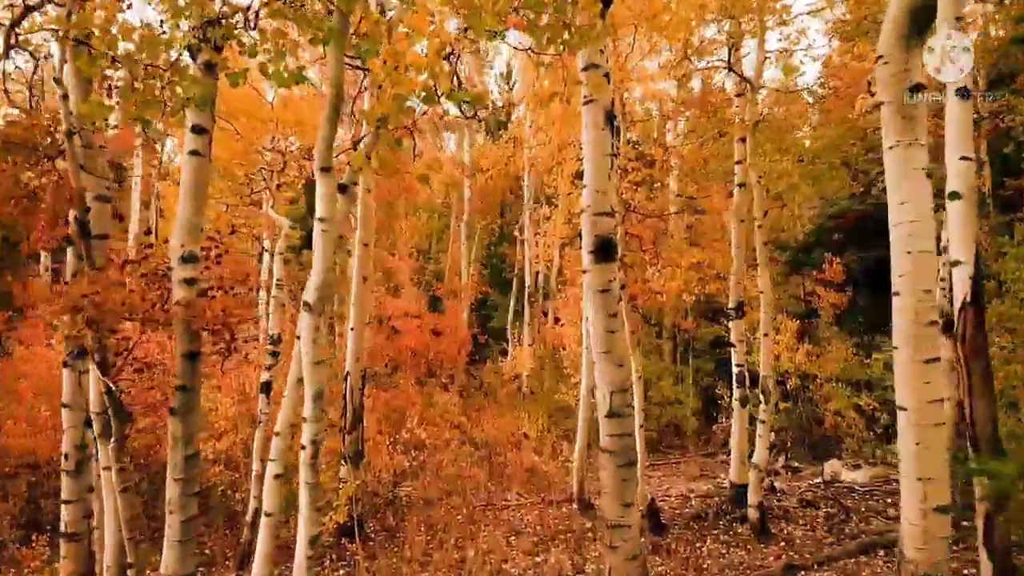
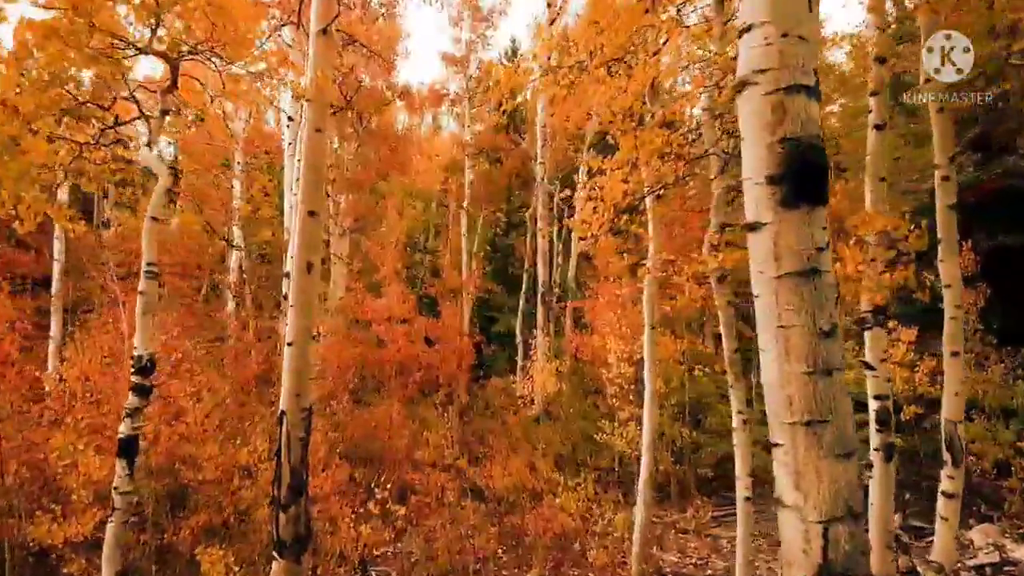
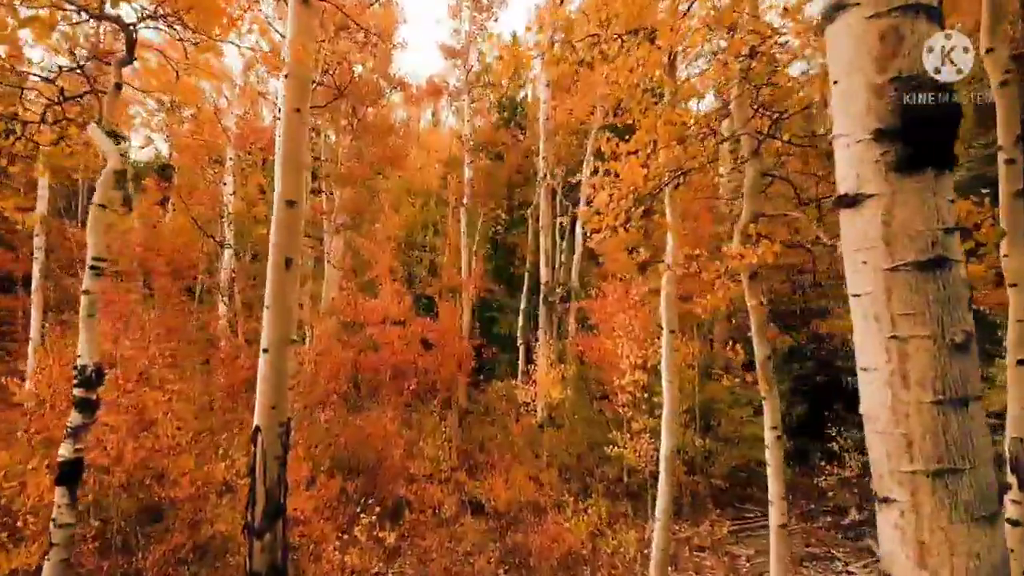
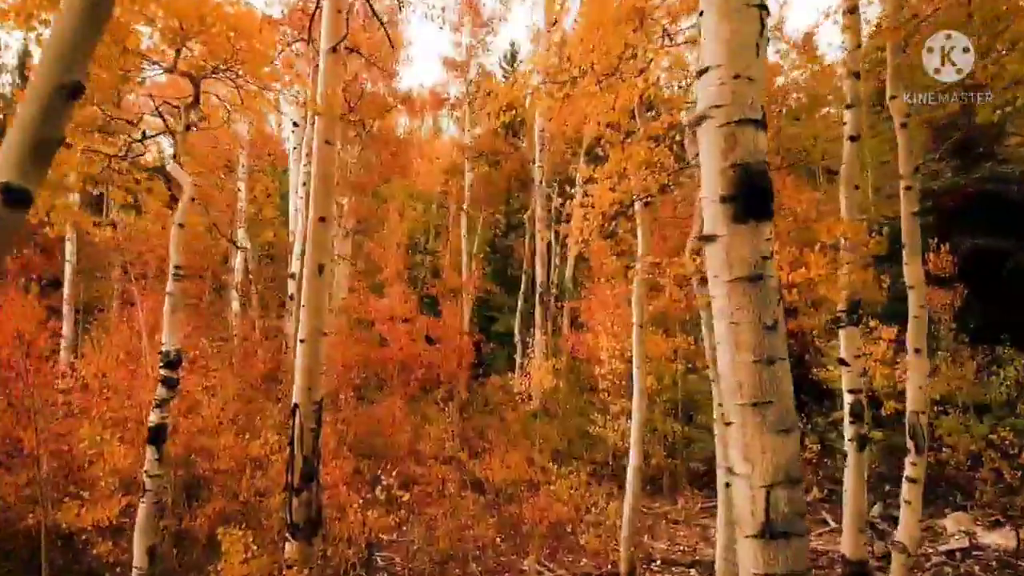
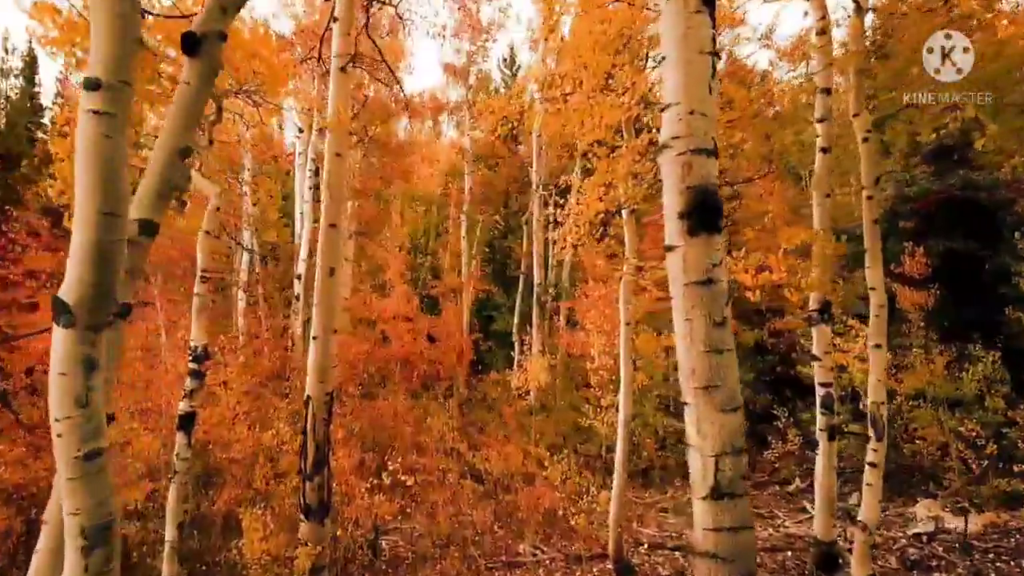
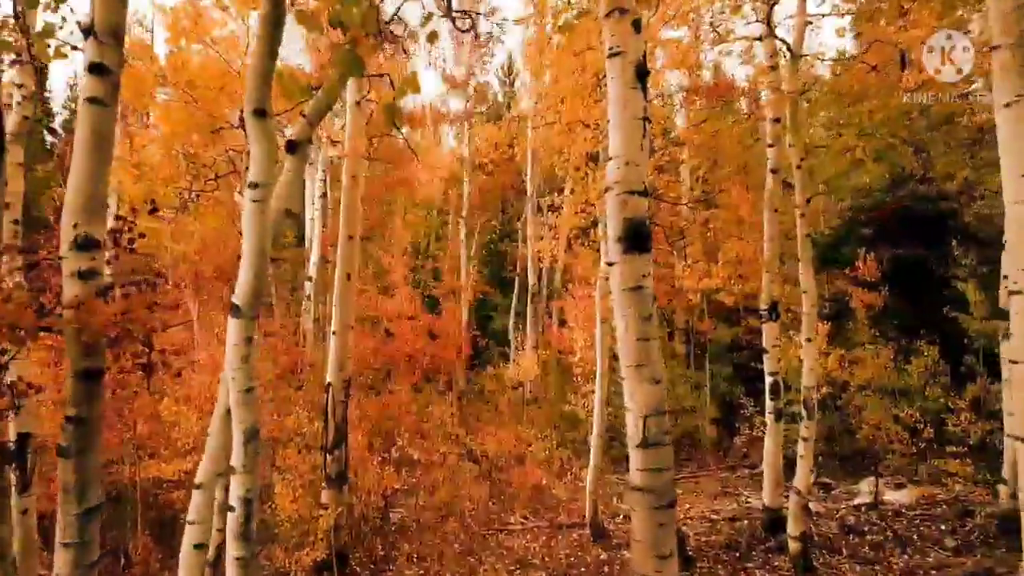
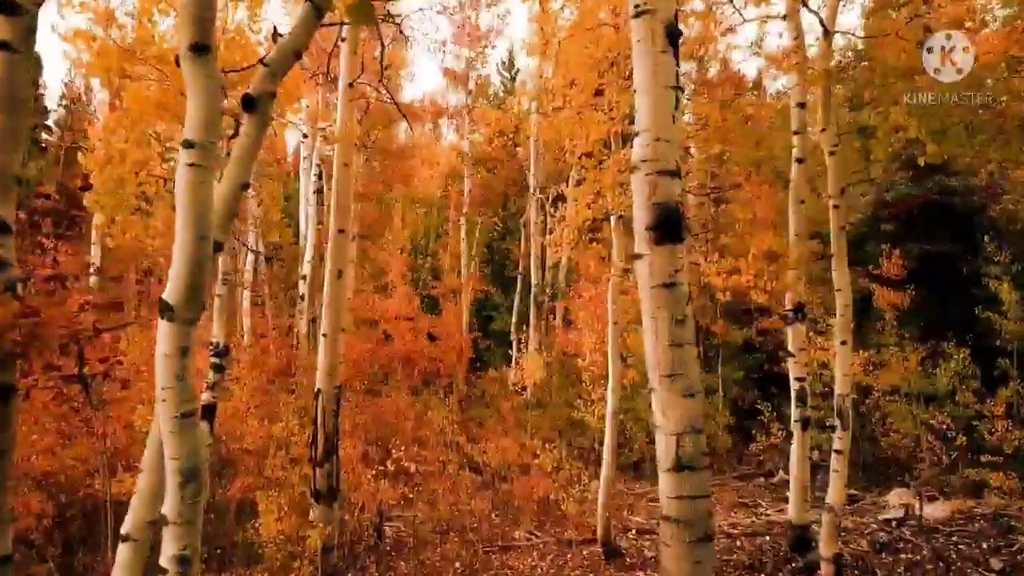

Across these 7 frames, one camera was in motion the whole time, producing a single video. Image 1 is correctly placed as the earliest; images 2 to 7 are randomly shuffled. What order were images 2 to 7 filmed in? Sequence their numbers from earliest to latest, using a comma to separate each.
6, 7, 5, 4, 2, 3
